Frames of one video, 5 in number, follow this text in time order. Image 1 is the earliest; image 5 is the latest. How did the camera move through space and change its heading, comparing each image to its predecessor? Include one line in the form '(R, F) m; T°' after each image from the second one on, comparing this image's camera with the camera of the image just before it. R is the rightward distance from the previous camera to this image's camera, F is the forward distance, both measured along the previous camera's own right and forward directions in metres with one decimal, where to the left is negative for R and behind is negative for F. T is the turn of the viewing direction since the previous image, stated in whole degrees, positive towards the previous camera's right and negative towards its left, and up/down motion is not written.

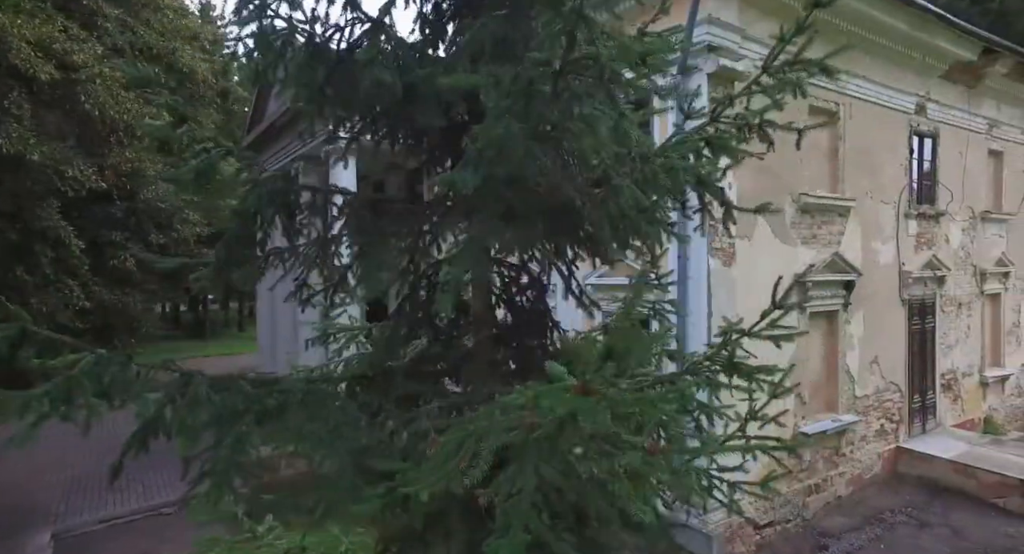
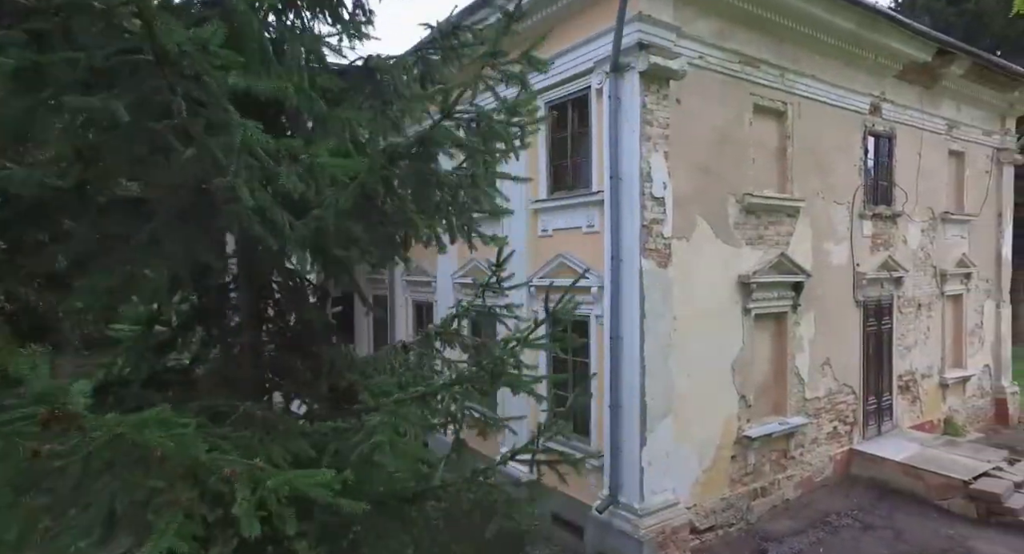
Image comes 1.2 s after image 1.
(+0.7, +0.1) m; 0°
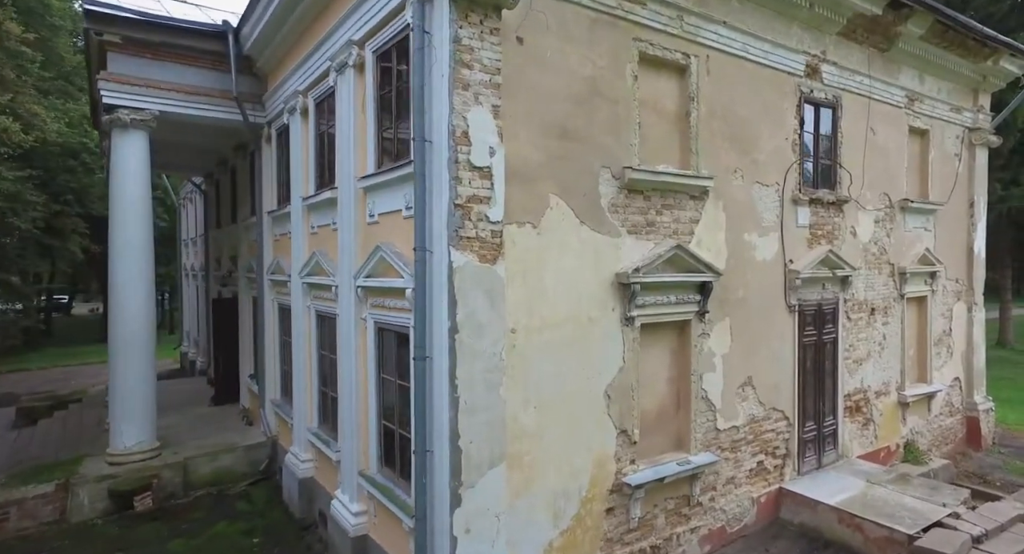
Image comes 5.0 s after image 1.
(+1.8, +1.8) m; 0°
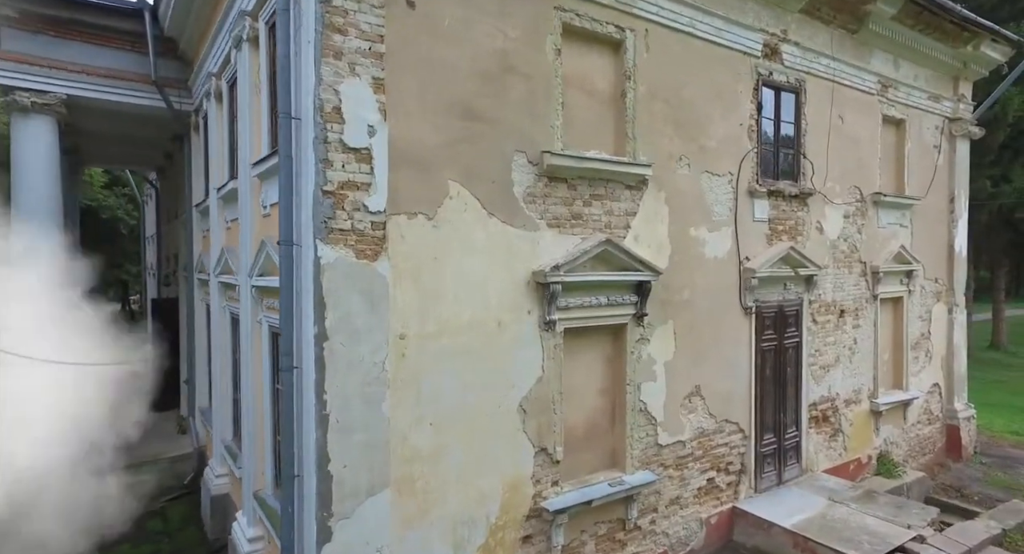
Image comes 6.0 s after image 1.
(+0.8, +0.7) m; 0°
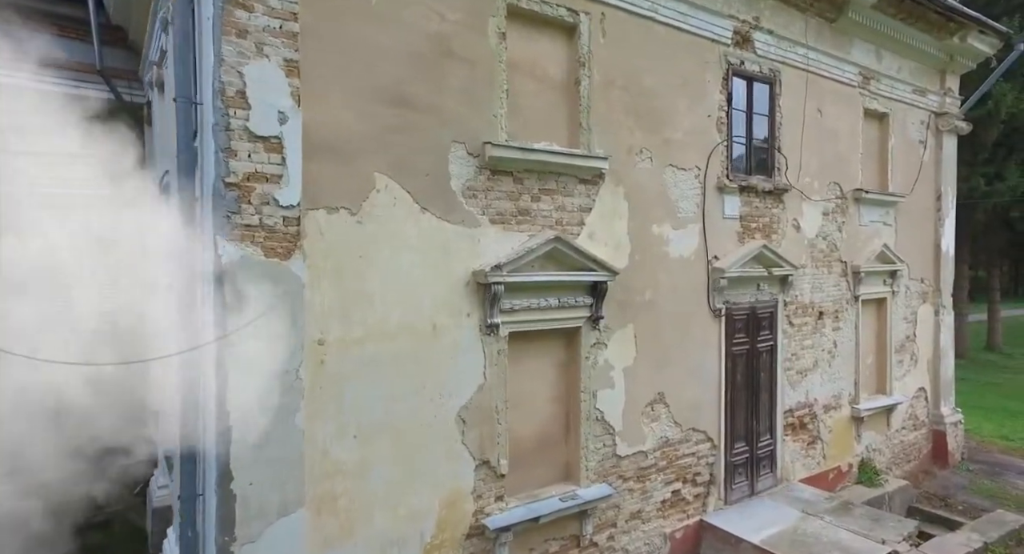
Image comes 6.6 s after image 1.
(+0.5, +0.4) m; 0°
